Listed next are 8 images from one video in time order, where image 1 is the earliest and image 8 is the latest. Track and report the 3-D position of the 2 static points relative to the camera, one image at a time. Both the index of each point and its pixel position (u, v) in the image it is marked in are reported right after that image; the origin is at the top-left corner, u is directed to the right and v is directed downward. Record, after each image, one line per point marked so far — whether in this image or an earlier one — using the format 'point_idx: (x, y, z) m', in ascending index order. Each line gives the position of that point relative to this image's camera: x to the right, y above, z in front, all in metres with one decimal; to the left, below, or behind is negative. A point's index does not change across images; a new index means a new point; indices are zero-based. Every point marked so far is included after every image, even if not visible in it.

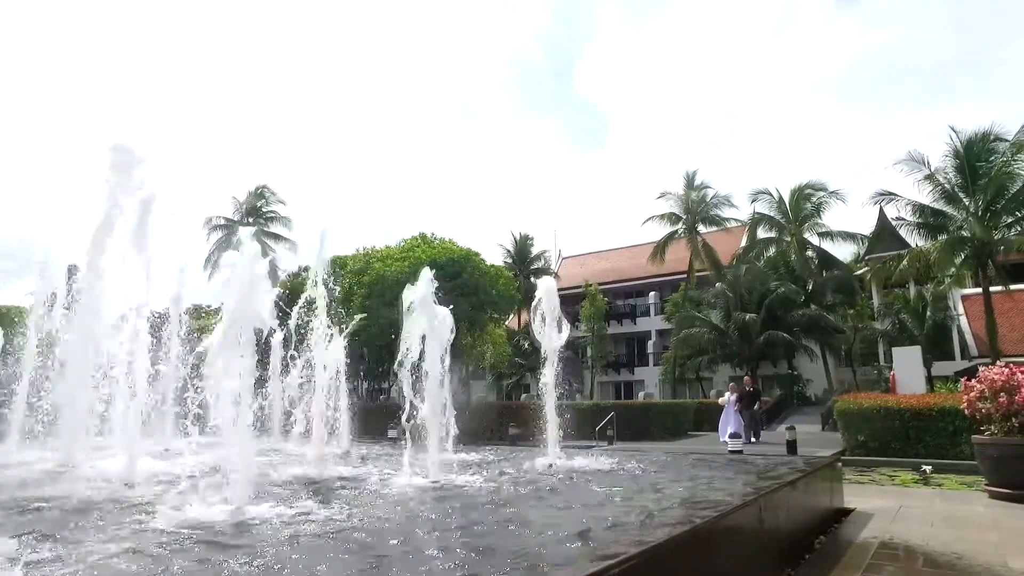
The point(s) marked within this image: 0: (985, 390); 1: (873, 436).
0: (+5.8, -1.2, +8.8) m
1: (+7.1, -2.9, +14.0) m
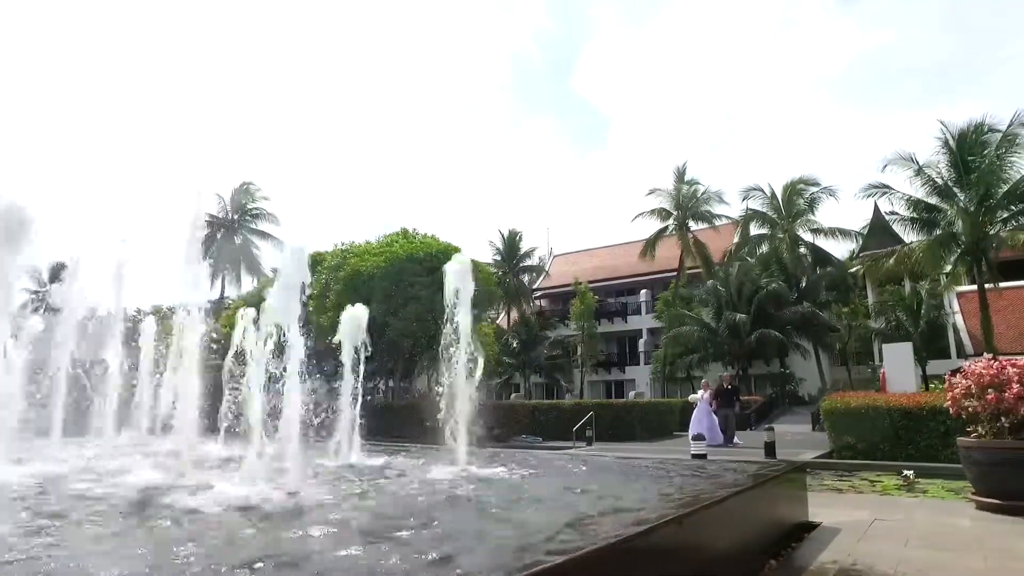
0: (+5.2, -1.1, +8.0) m
1: (+6.5, -2.8, +13.2) m
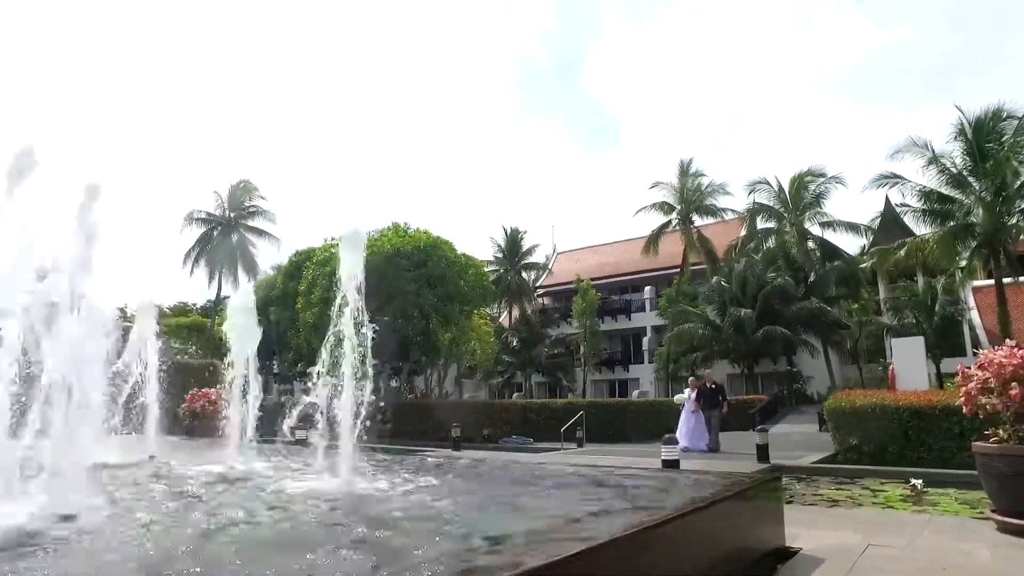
0: (+4.7, -0.9, +6.9) m
1: (+6.0, -2.6, +12.1) m
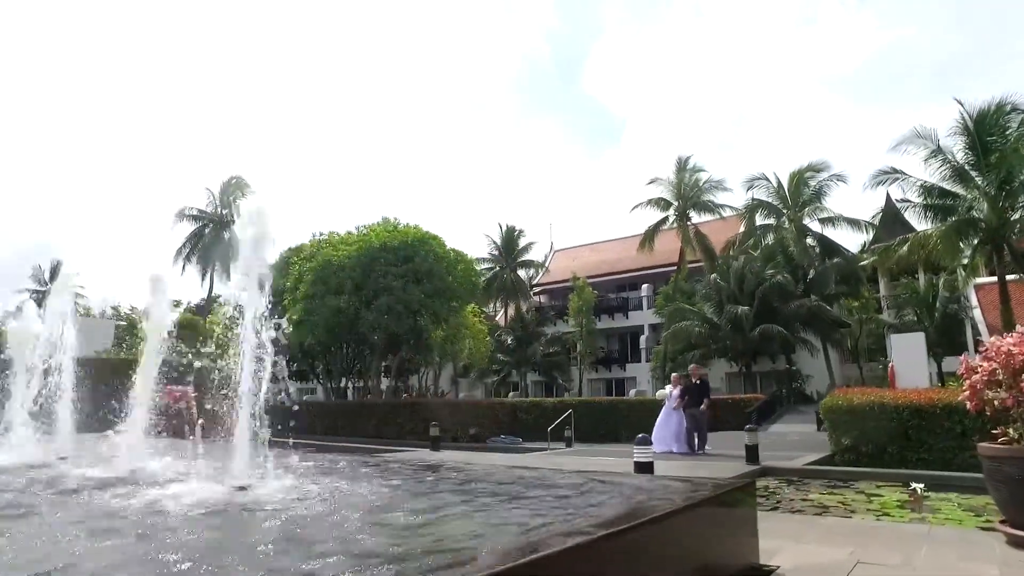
0: (+4.3, -0.8, +6.3) m
1: (+5.7, -2.4, +11.5) m
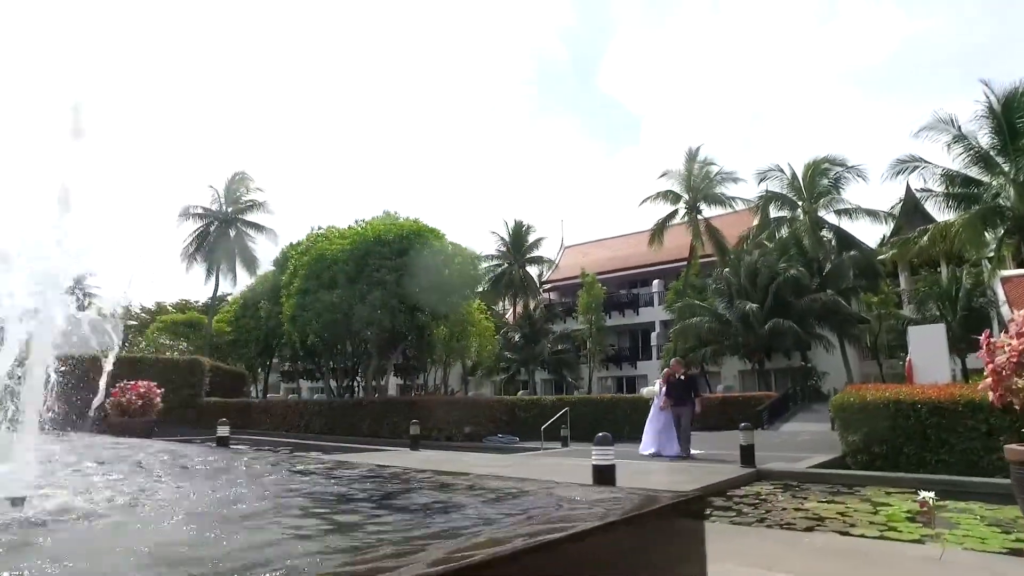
0: (+3.9, -0.6, +5.3) m
1: (+5.4, -2.2, +10.5) m
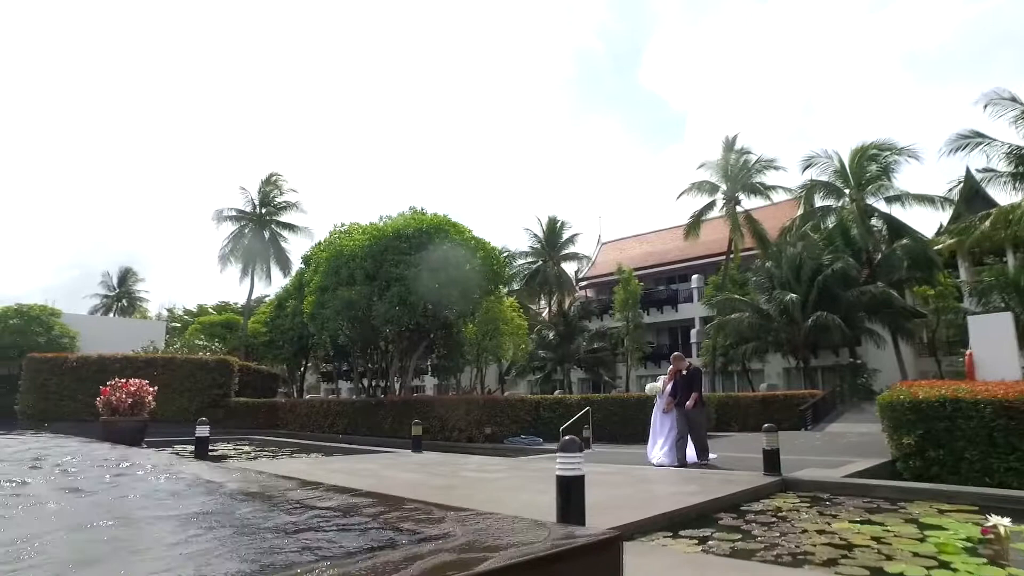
0: (+3.5, -0.3, +4.1) m
1: (+5.4, -2.0, +9.1) m
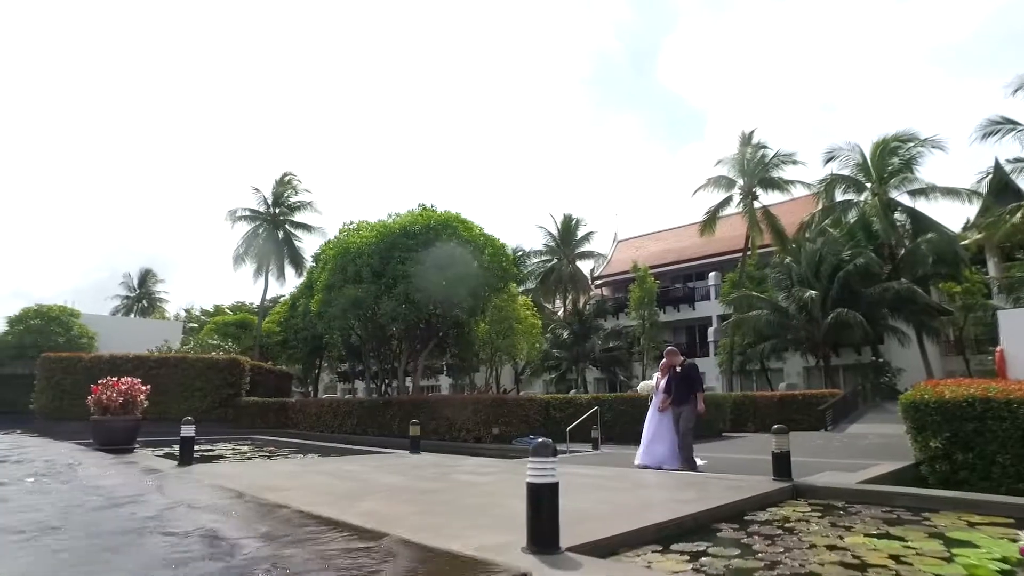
0: (+3.3, -0.2, +3.5) m
1: (+5.4, -1.9, +8.5) m
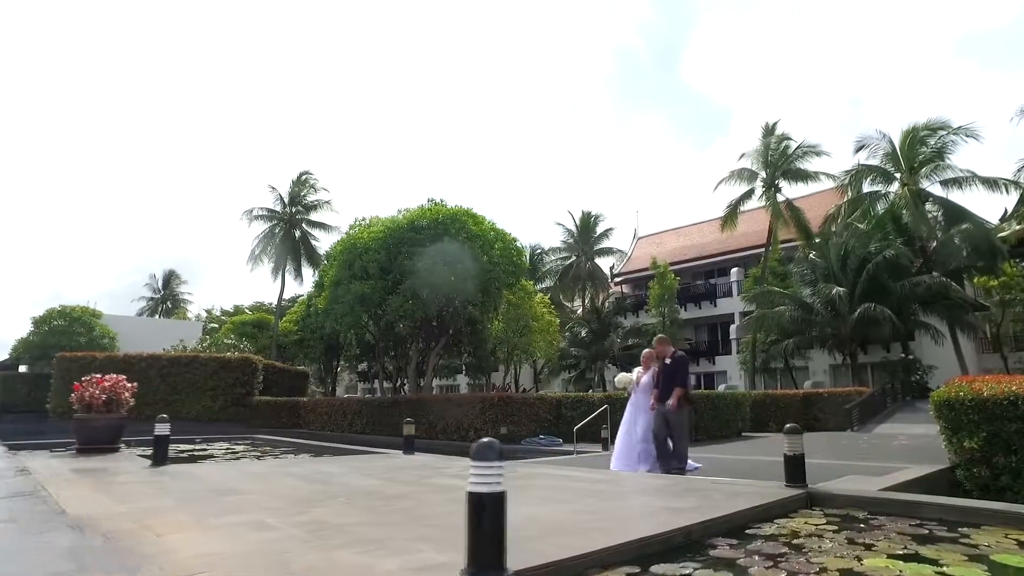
0: (+3.1, -0.1, +2.8) m
1: (+5.3, -1.7, +7.7) m
